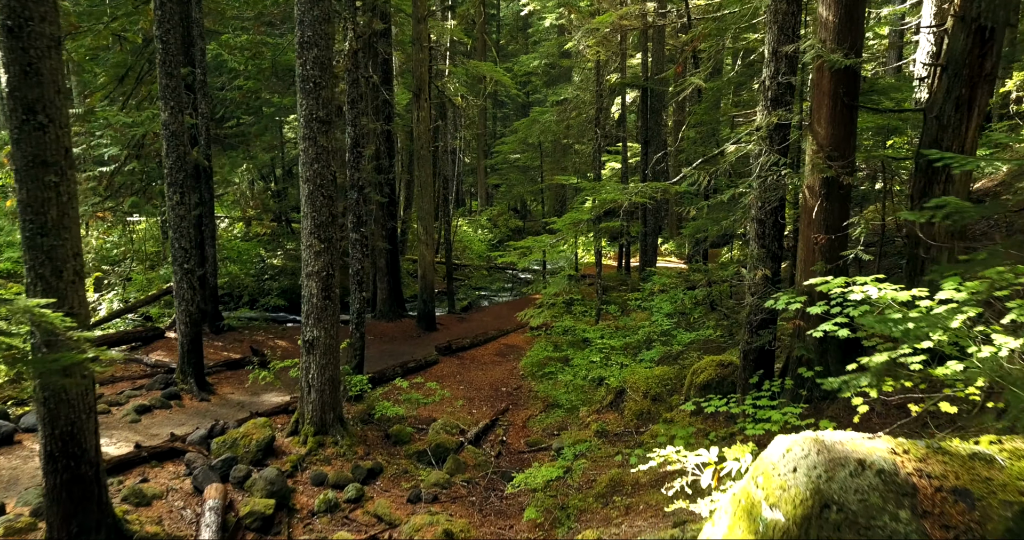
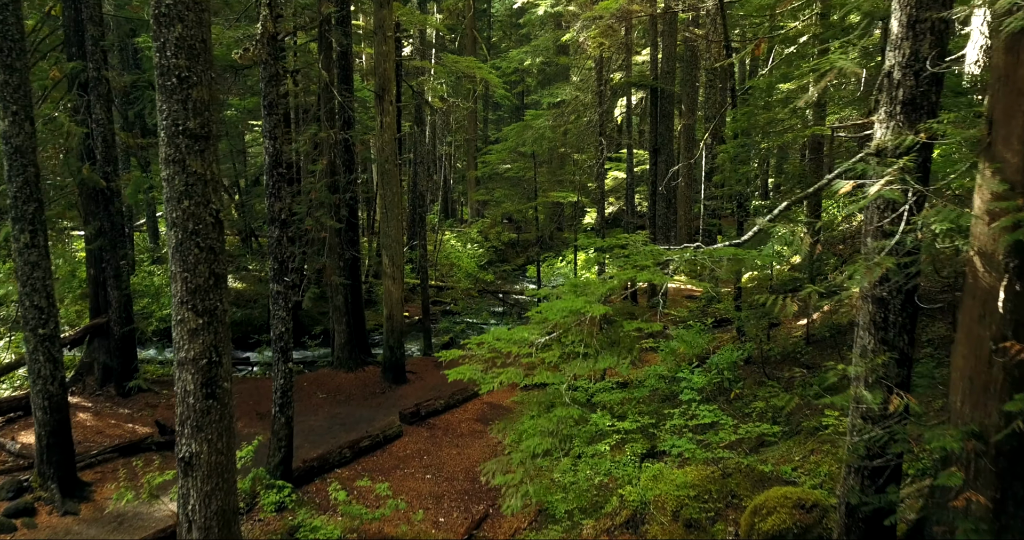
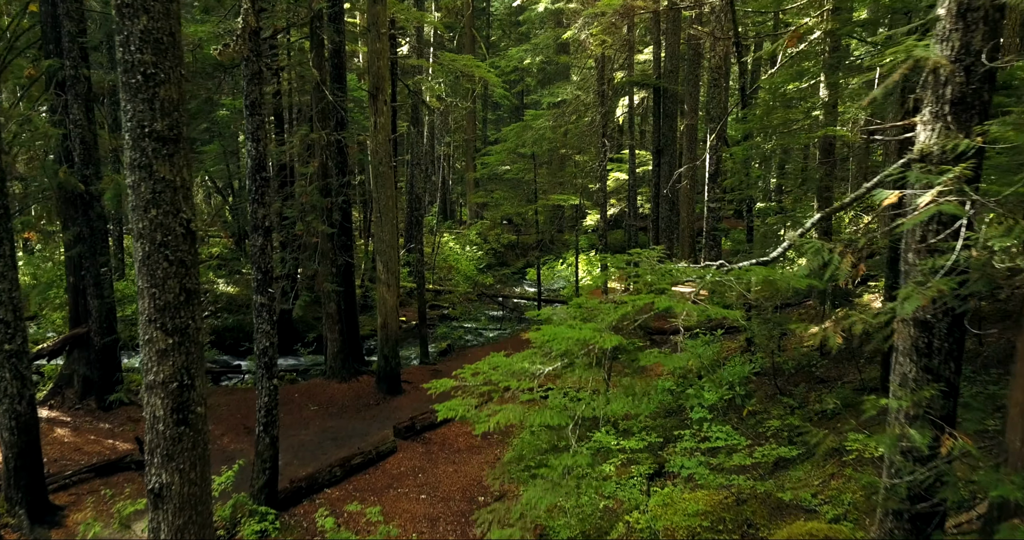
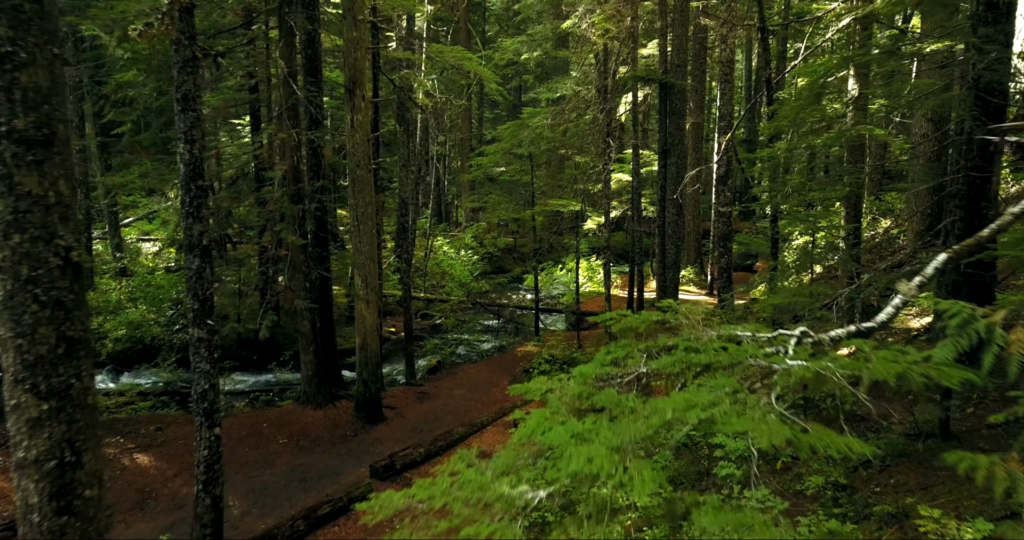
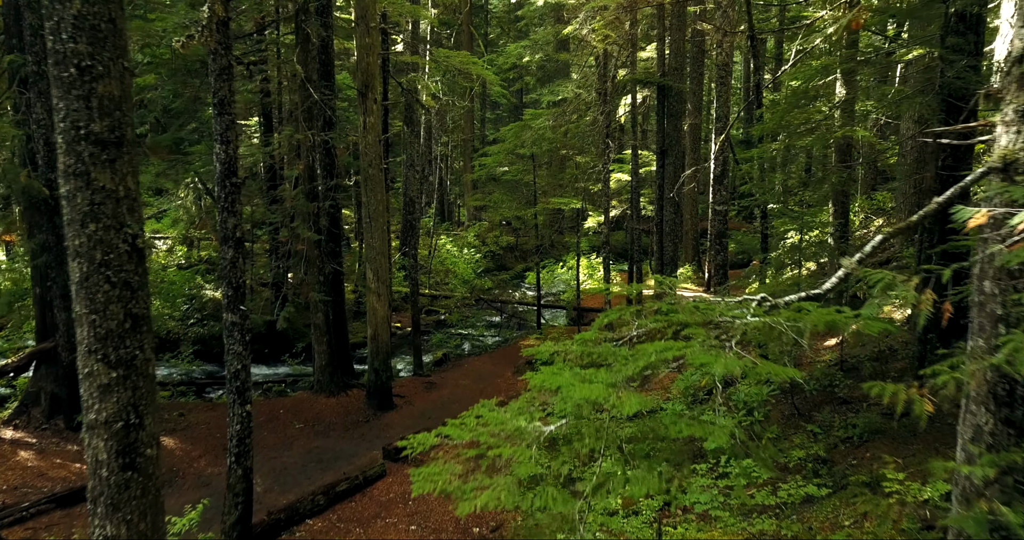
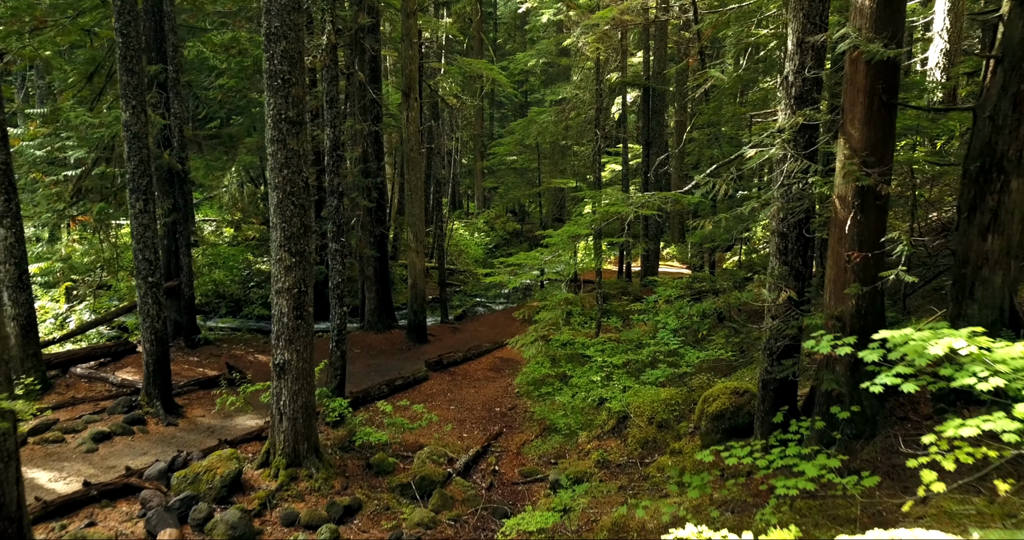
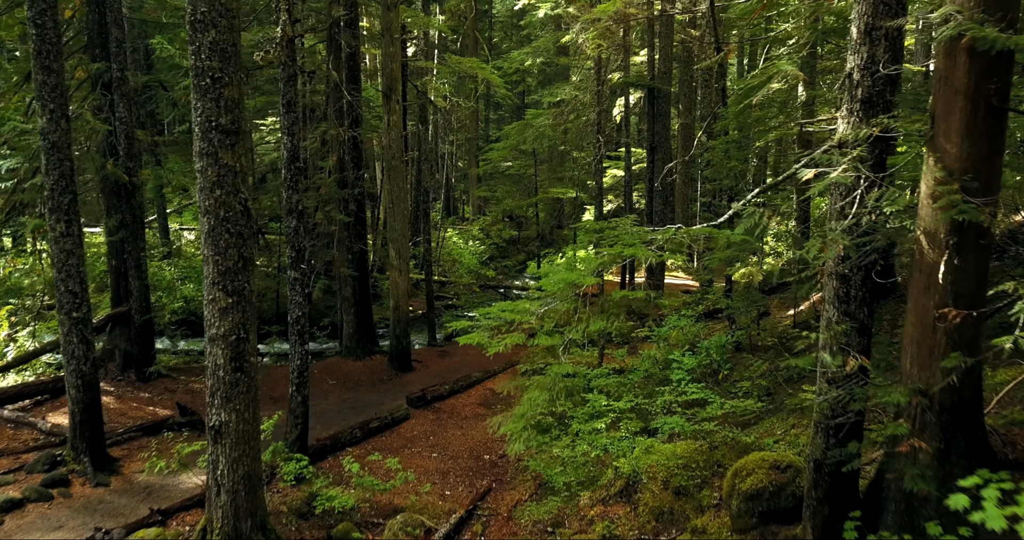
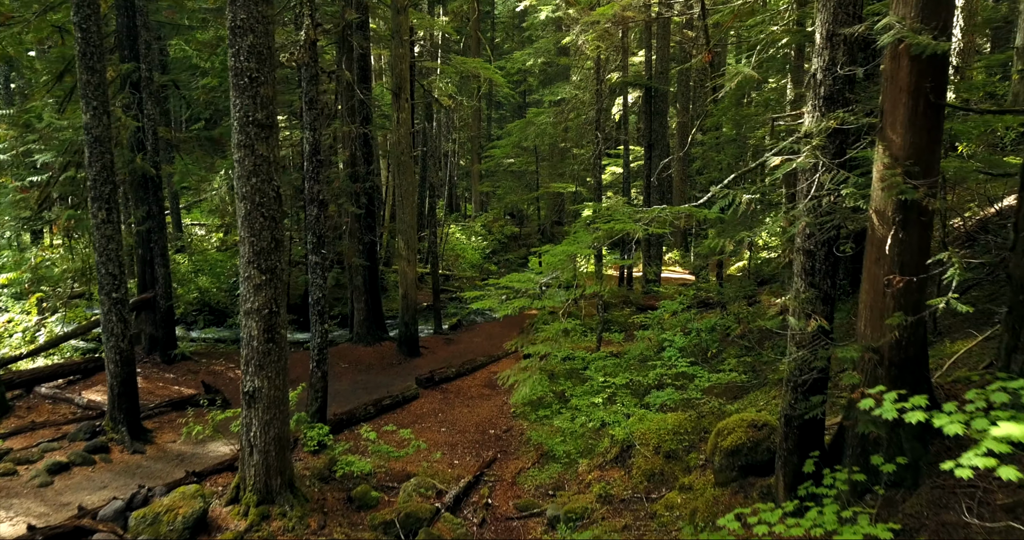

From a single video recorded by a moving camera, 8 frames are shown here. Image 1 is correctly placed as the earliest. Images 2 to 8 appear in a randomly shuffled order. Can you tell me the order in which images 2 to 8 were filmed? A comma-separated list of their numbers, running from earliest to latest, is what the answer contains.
6, 8, 7, 2, 3, 5, 4
